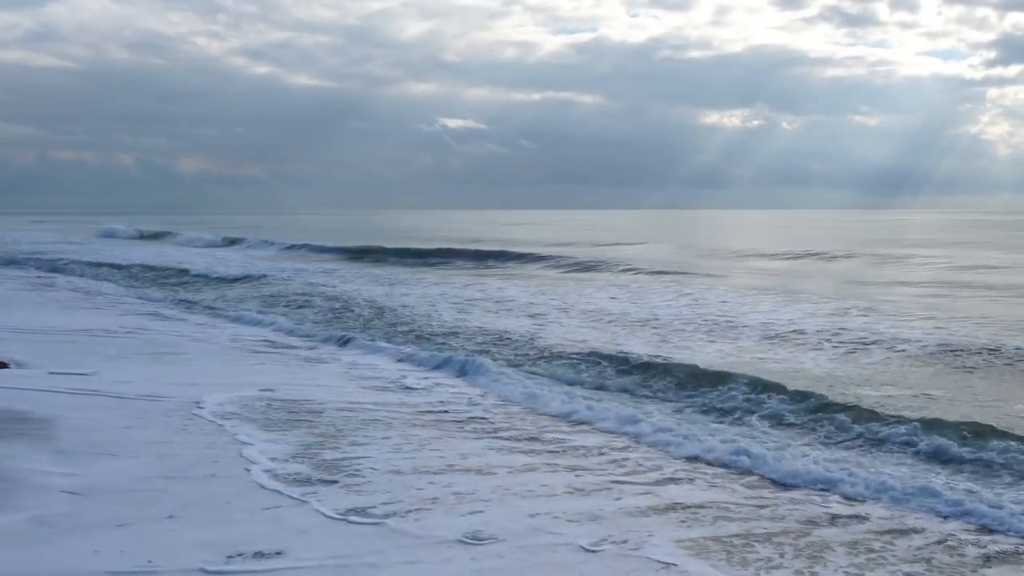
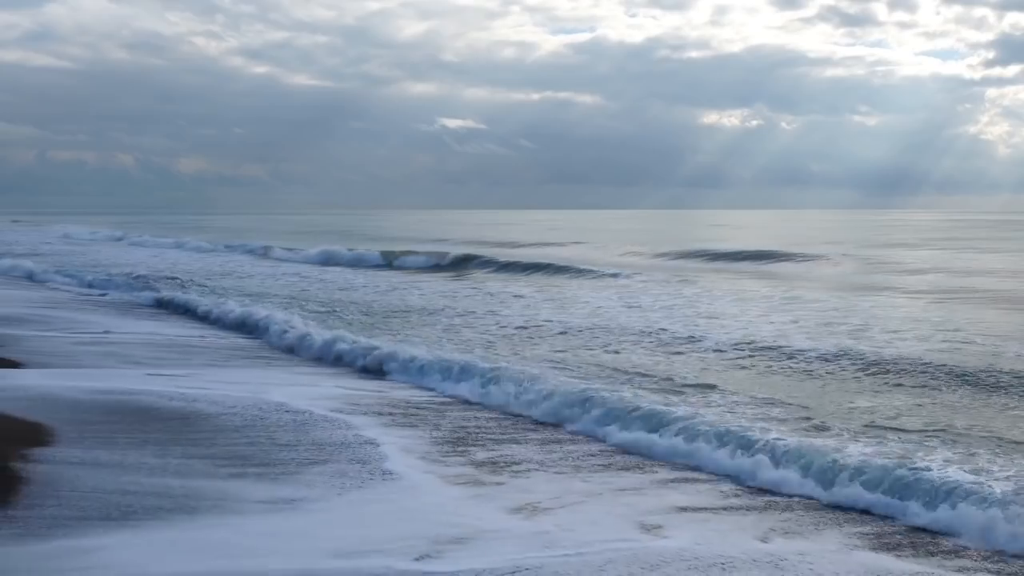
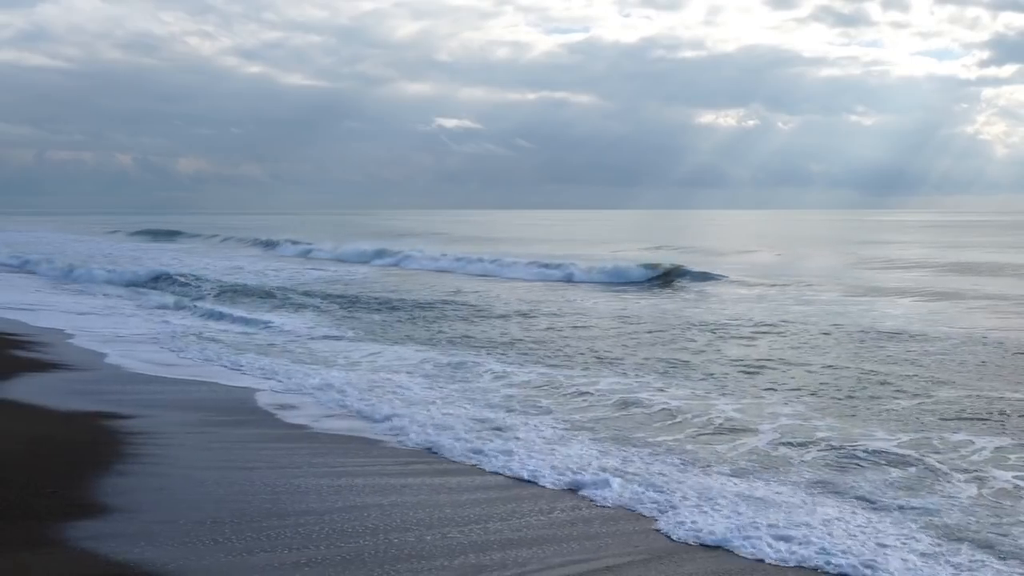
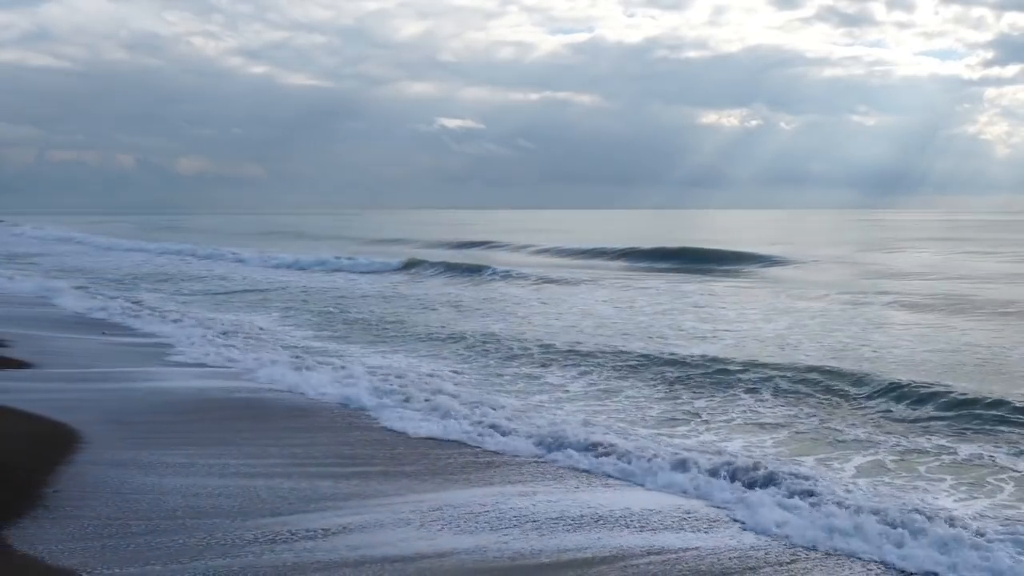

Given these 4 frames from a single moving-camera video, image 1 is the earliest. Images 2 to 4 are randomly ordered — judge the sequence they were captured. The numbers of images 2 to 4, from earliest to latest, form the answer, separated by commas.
2, 4, 3
